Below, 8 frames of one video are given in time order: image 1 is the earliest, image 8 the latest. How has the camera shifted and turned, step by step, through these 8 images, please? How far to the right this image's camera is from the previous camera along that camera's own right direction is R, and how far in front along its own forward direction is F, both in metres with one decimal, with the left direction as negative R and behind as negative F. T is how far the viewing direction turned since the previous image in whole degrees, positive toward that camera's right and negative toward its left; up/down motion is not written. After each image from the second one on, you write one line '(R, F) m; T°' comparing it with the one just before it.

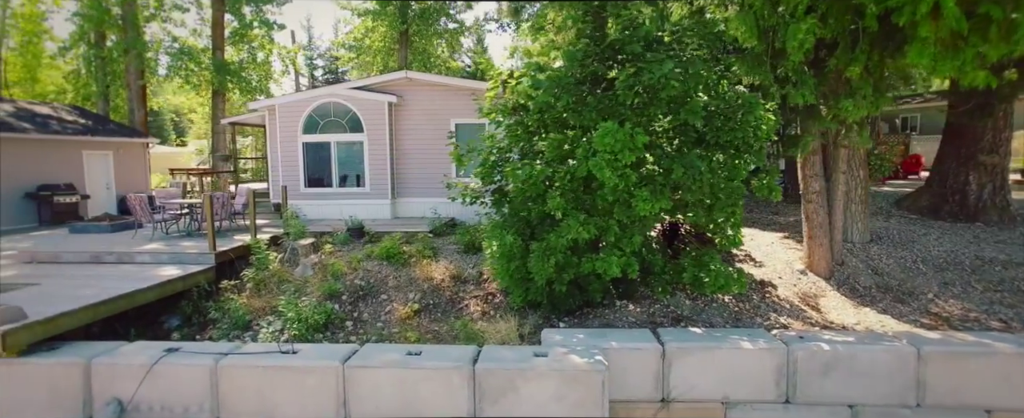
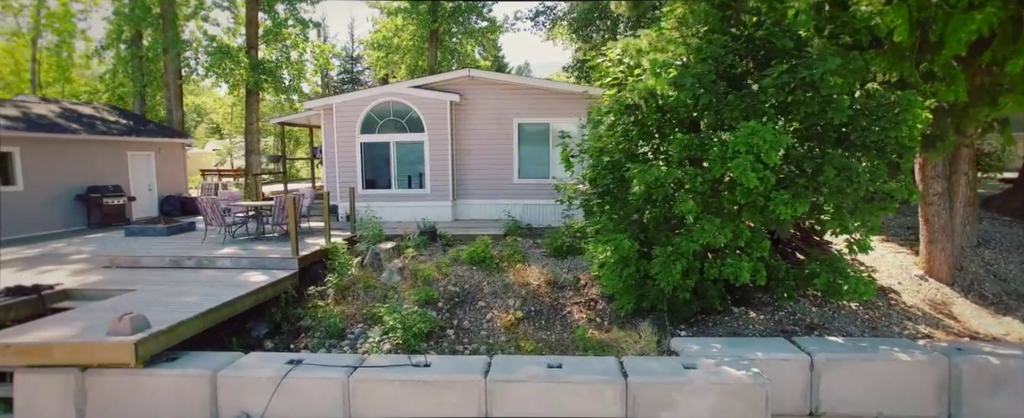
(-1.3, +0.2) m; 0°
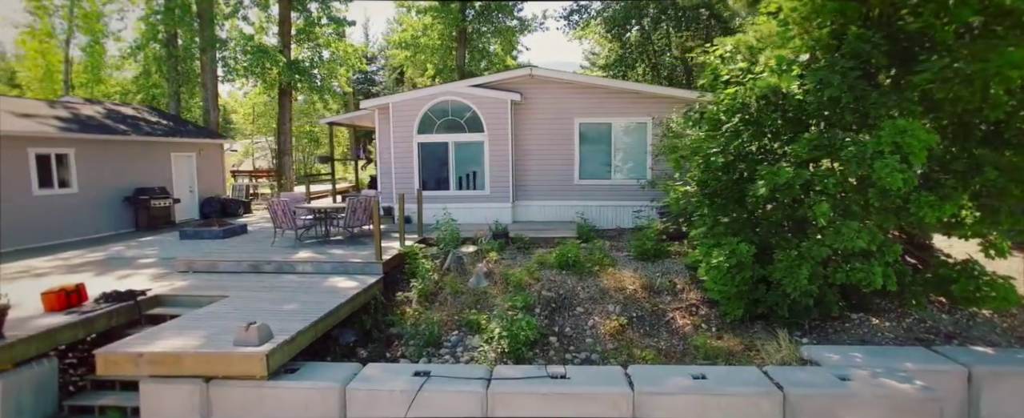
(-1.2, +0.2) m; 0°
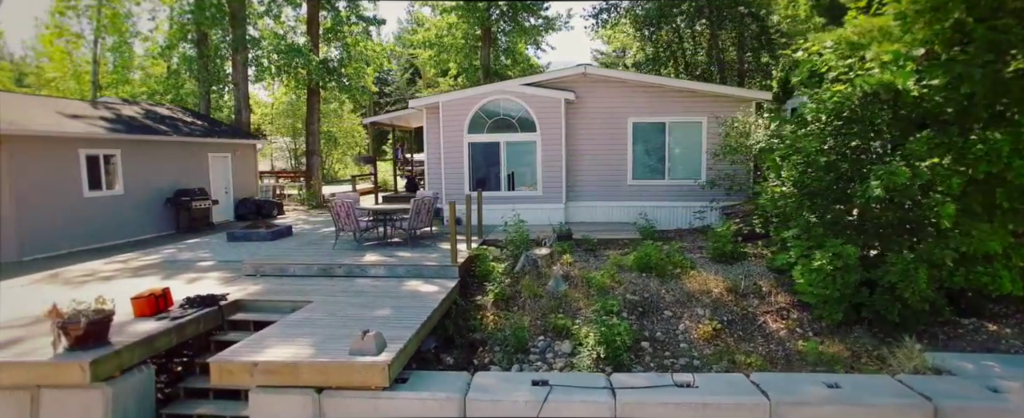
(-1.0, +0.2) m; 0°
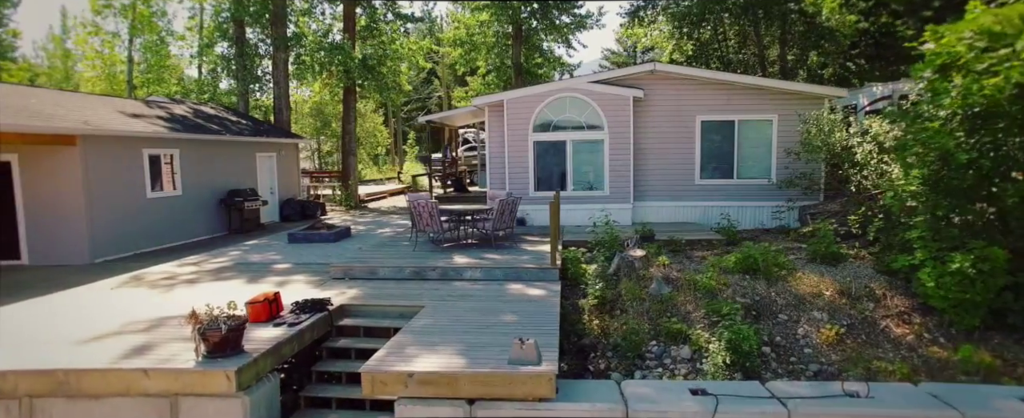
(-1.3, +0.2) m; 0°
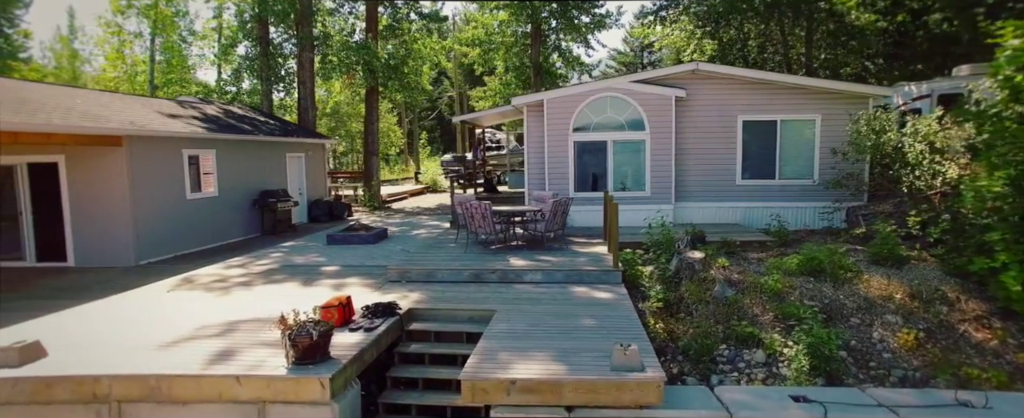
(-0.8, +0.1) m; 0°
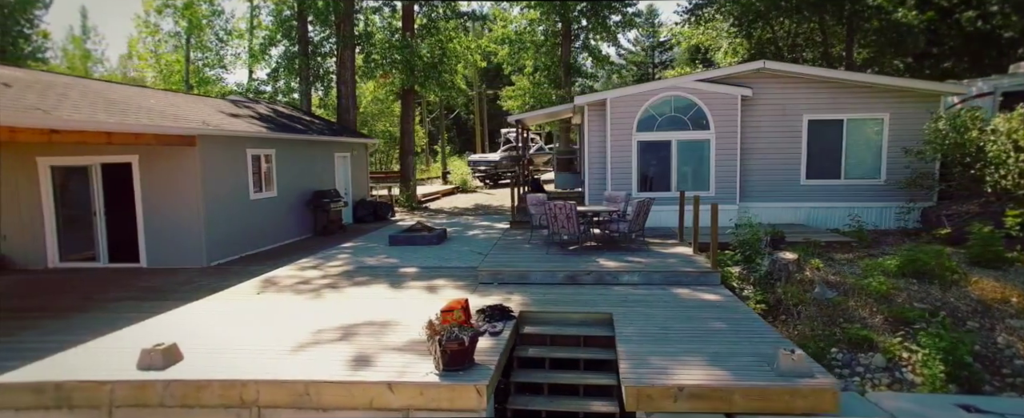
(-1.2, +0.1) m; 0°
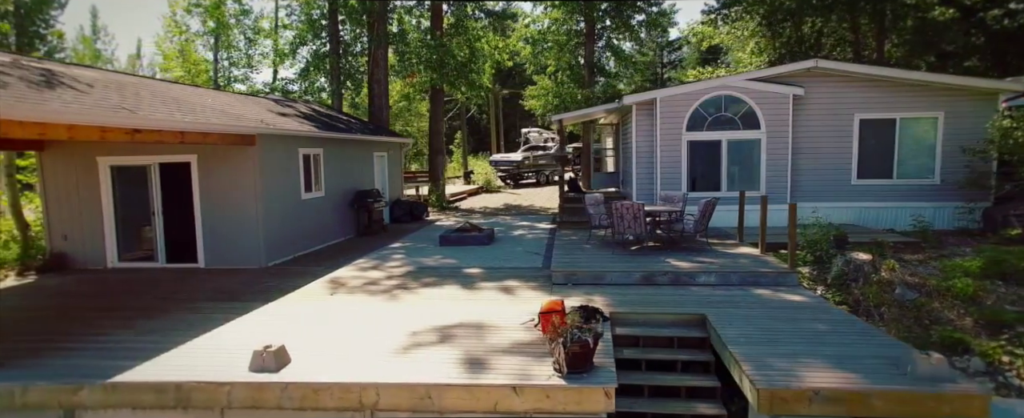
(-0.9, +0.1) m; 0°
